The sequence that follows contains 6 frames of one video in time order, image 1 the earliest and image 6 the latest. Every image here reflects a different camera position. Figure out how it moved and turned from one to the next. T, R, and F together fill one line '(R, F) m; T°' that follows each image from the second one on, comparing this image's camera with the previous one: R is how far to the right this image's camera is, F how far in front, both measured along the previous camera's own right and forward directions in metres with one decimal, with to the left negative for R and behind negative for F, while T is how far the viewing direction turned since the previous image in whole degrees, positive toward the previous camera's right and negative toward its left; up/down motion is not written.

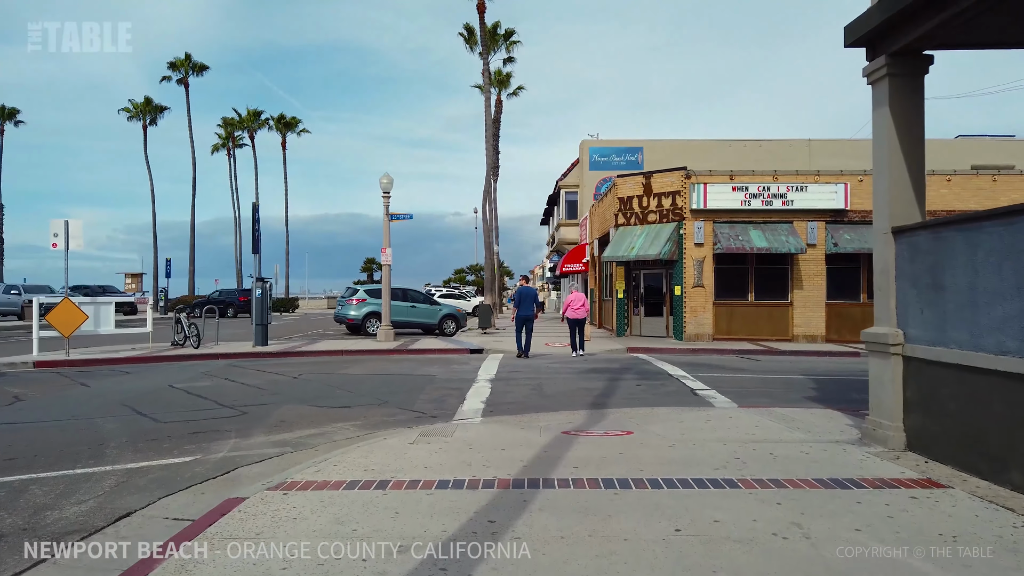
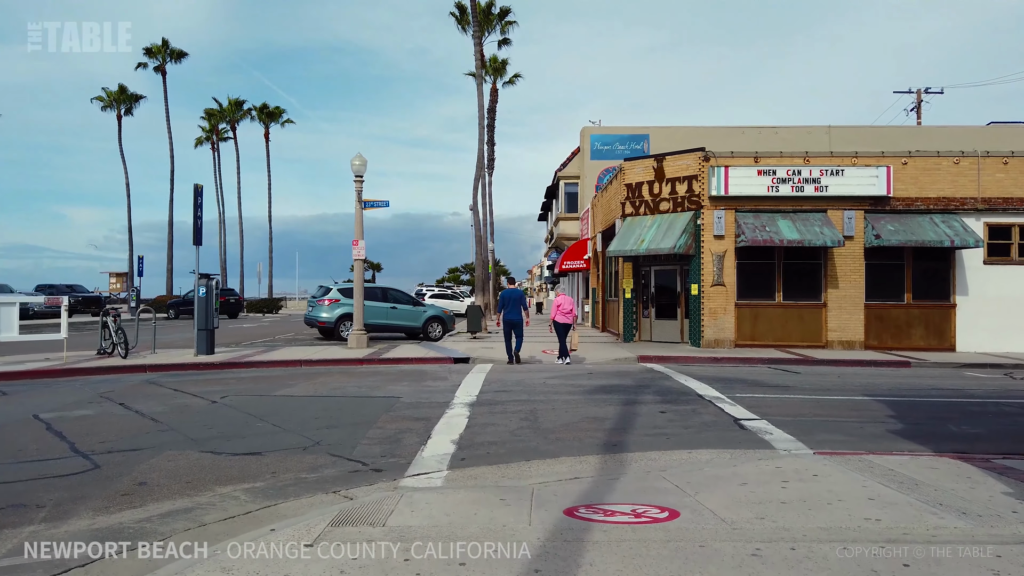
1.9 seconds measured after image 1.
(+0.2, +2.8) m; 0°
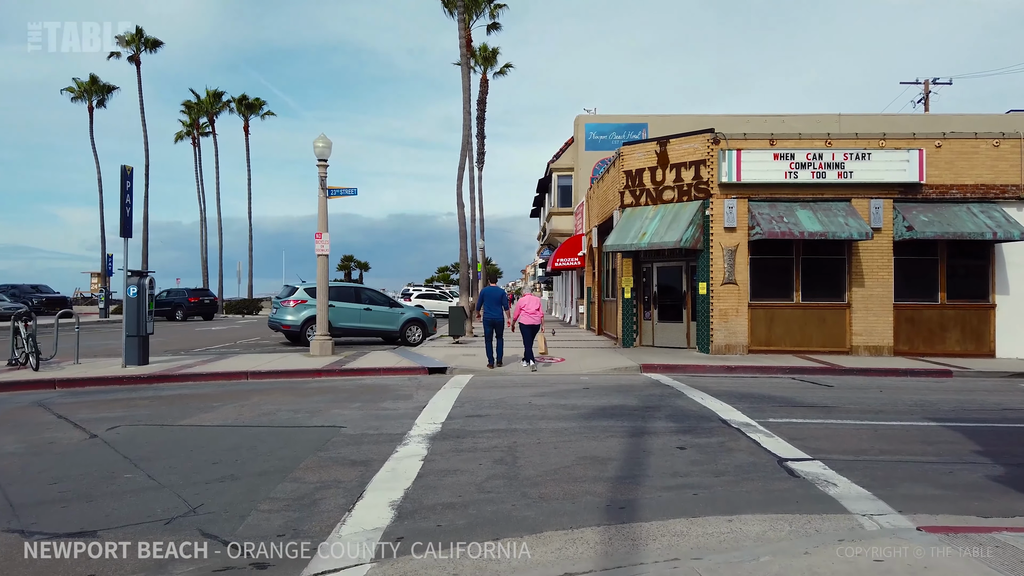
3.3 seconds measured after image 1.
(+0.2, +2.2) m; 0°
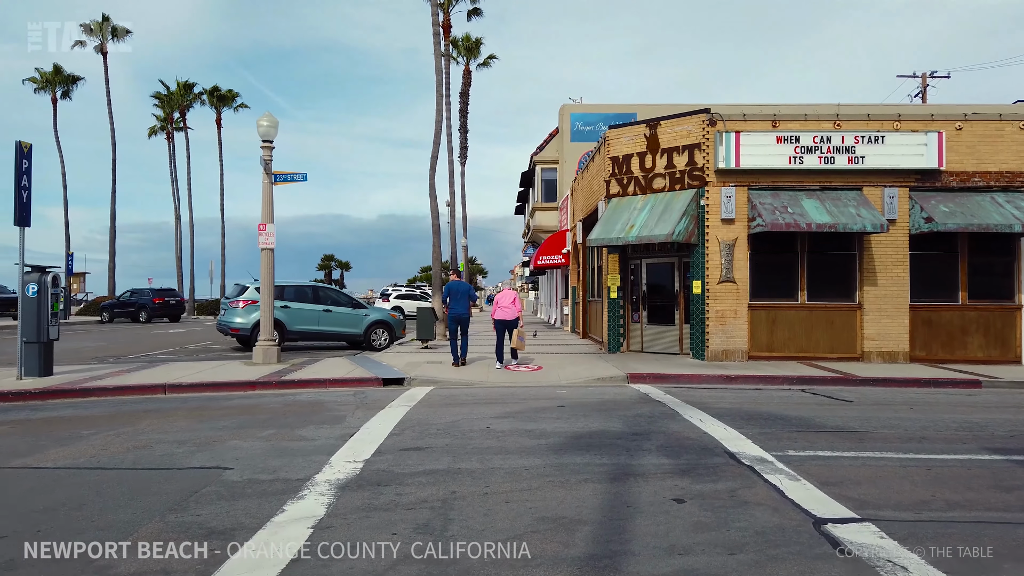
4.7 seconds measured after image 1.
(+0.4, +1.9) m; +1°
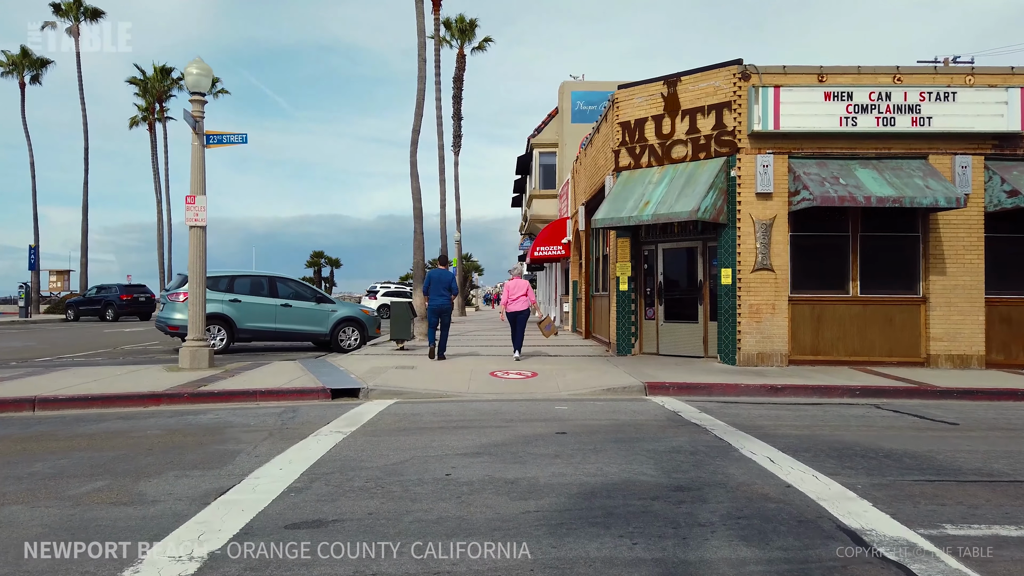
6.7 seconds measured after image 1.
(+0.2, +2.7) m; 0°
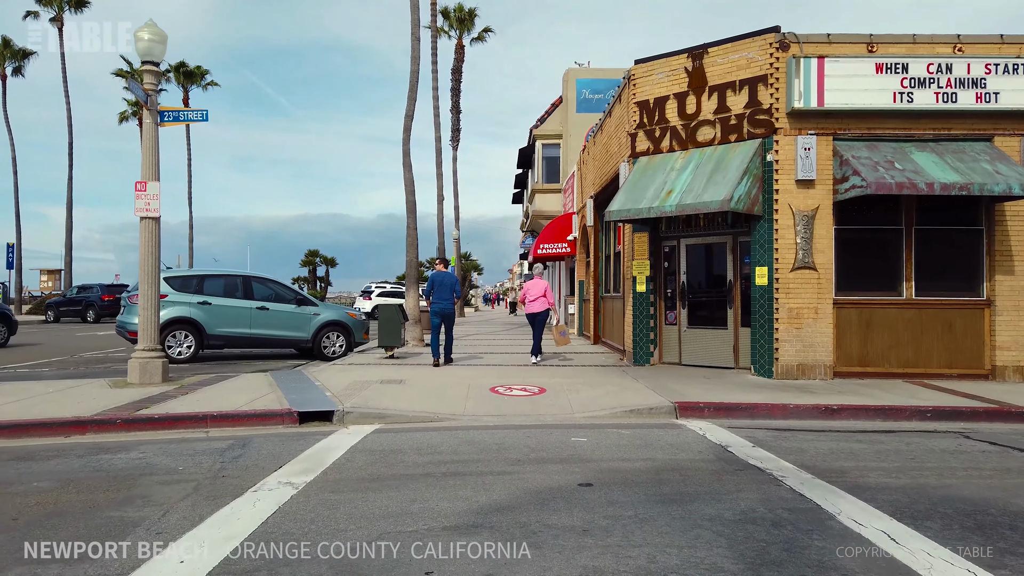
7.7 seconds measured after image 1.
(-0.1, +1.6) m; 0°
